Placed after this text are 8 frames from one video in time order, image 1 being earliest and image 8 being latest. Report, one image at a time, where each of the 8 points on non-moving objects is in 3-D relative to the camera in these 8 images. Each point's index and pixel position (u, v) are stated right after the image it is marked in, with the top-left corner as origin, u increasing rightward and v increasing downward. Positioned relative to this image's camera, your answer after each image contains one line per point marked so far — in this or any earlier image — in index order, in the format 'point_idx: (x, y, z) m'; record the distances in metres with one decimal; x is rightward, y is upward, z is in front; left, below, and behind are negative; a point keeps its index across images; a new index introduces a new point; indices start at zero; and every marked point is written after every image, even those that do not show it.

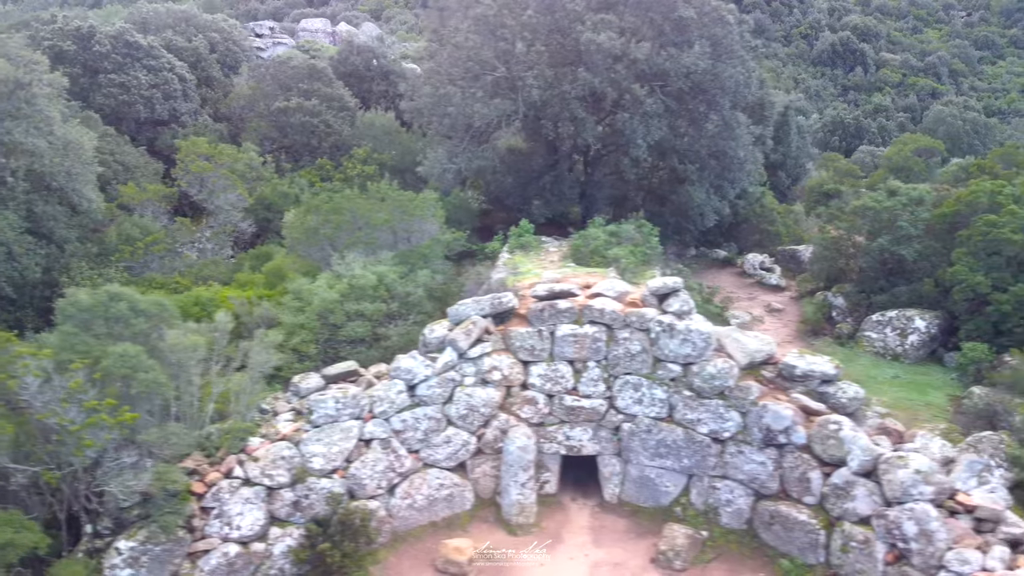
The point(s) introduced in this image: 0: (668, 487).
0: (+1.5, -1.9, +8.4) m
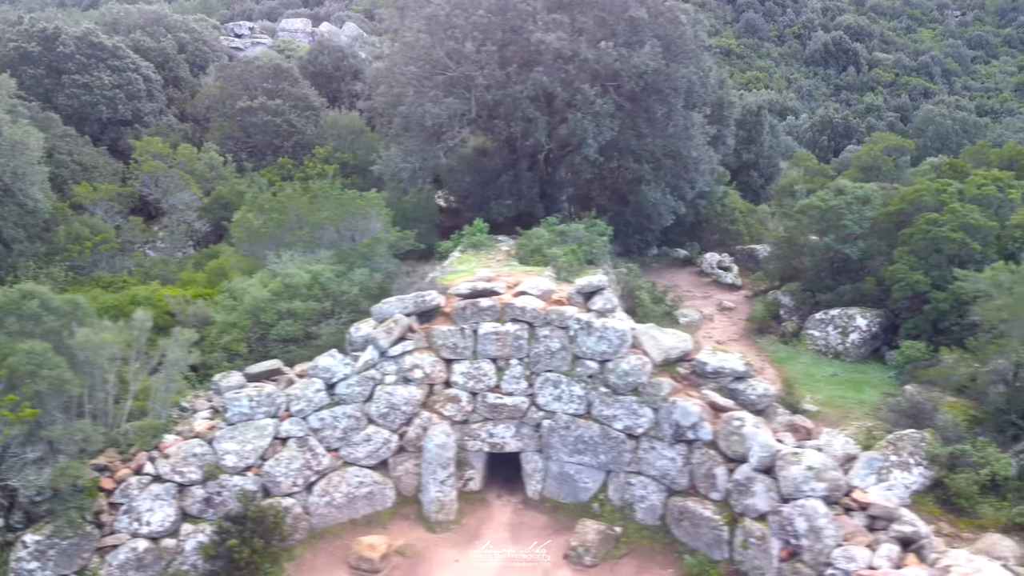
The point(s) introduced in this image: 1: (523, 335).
0: (+0.8, -1.9, +8.4) m
1: (+0.1, -0.5, +8.5) m
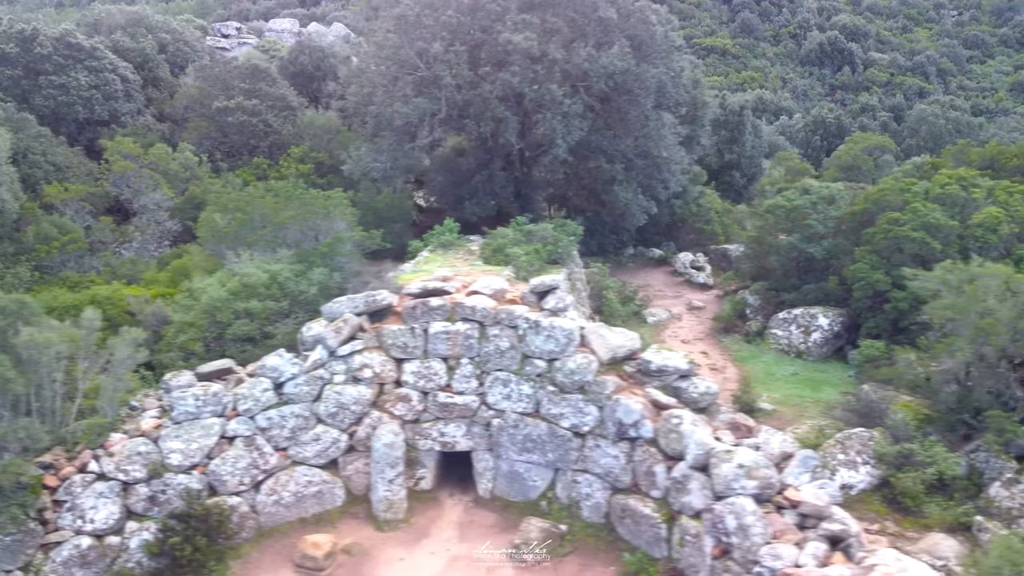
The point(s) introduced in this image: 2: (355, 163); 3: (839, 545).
0: (+0.3, -1.9, +8.4) m
1: (-0.4, -0.5, +8.5) m
2: (-2.8, +2.2, +14.9) m
3: (+2.3, -1.8, +6.2) m
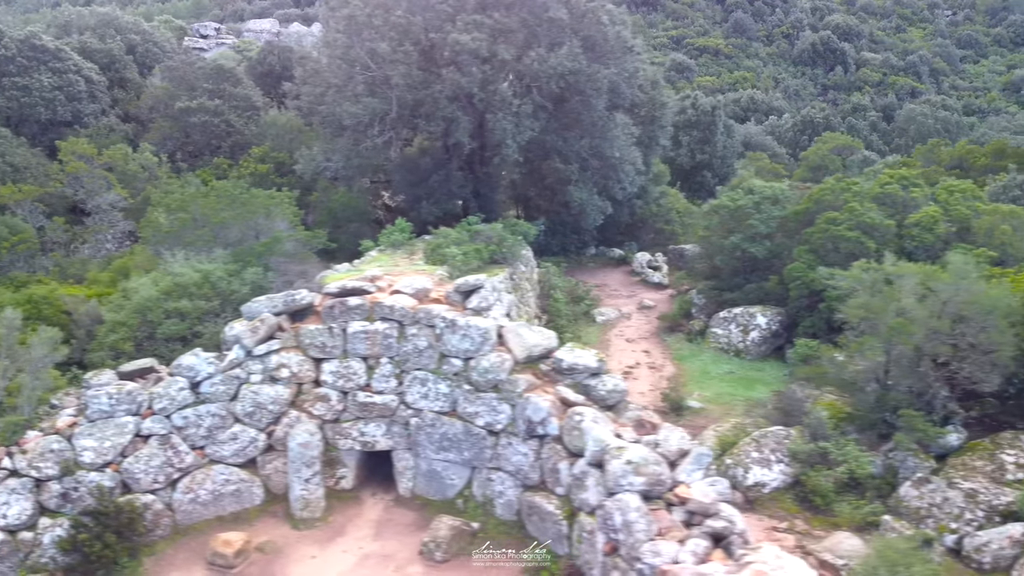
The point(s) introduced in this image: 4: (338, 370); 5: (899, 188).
0: (-0.6, -1.9, +8.4) m
1: (-1.2, -0.5, +8.5) m
2: (-3.6, +2.2, +15.0) m
3: (+1.5, -1.8, +6.3) m
4: (-1.7, -0.8, +8.7) m
5: (+5.1, +1.3, +11.6) m
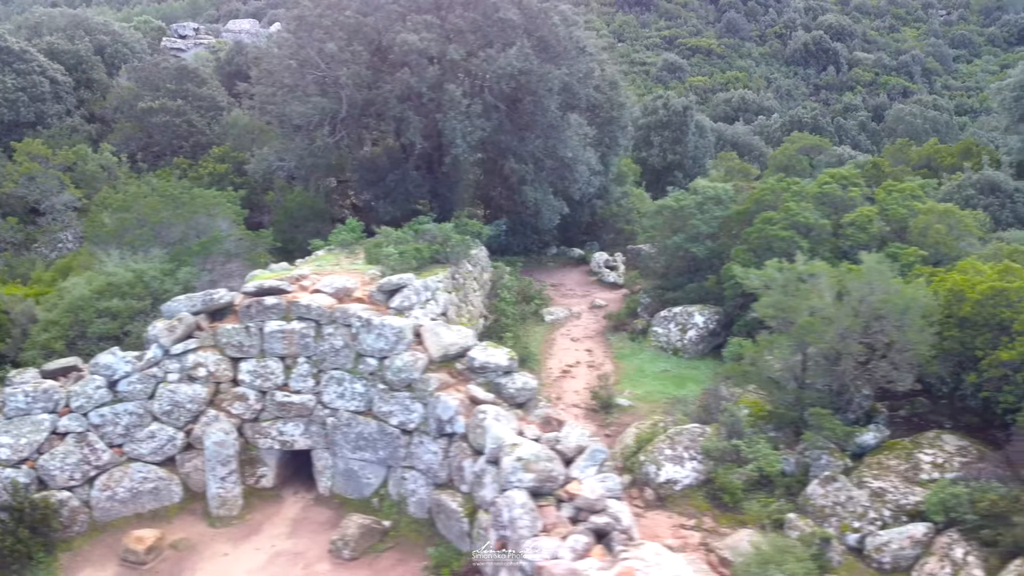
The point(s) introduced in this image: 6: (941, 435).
0: (-1.4, -1.9, +8.5) m
1: (-2.0, -0.4, +8.6) m
2: (-4.4, +2.2, +15.1) m
3: (+0.7, -1.8, +6.3) m
4: (-2.6, -0.8, +8.7) m
5: (+4.3, +1.3, +11.6) m
6: (+4.2, -1.4, +8.6) m
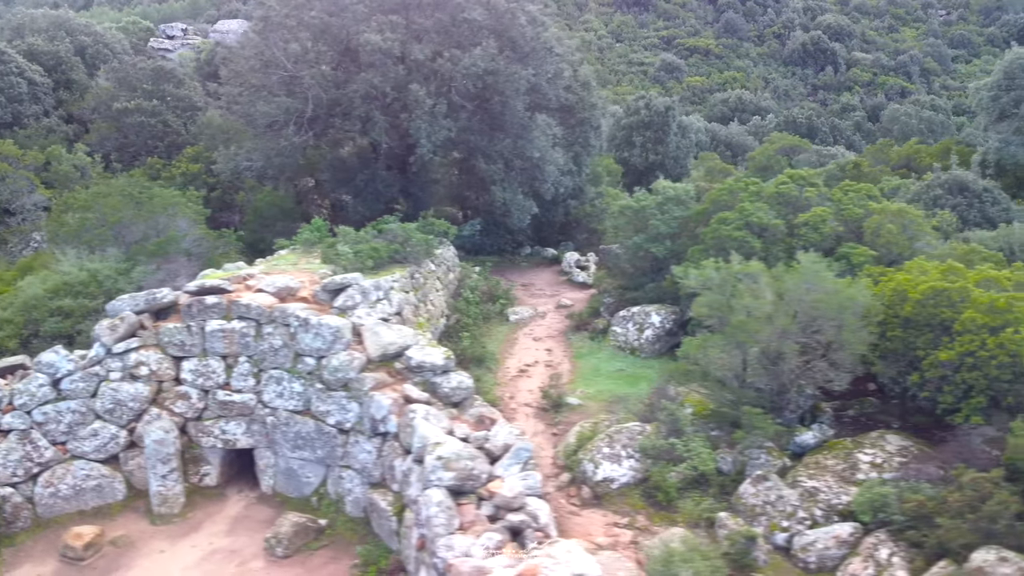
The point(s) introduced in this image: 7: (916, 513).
0: (-2.0, -1.8, +8.5) m
1: (-2.6, -0.4, +8.6) m
2: (-4.9, +2.2, +15.1) m
3: (+0.1, -1.8, +6.3) m
4: (-3.1, -0.8, +8.8) m
5: (+3.7, +1.3, +11.6) m
6: (+3.7, -1.4, +8.6) m
7: (+3.2, -1.8, +7.0) m
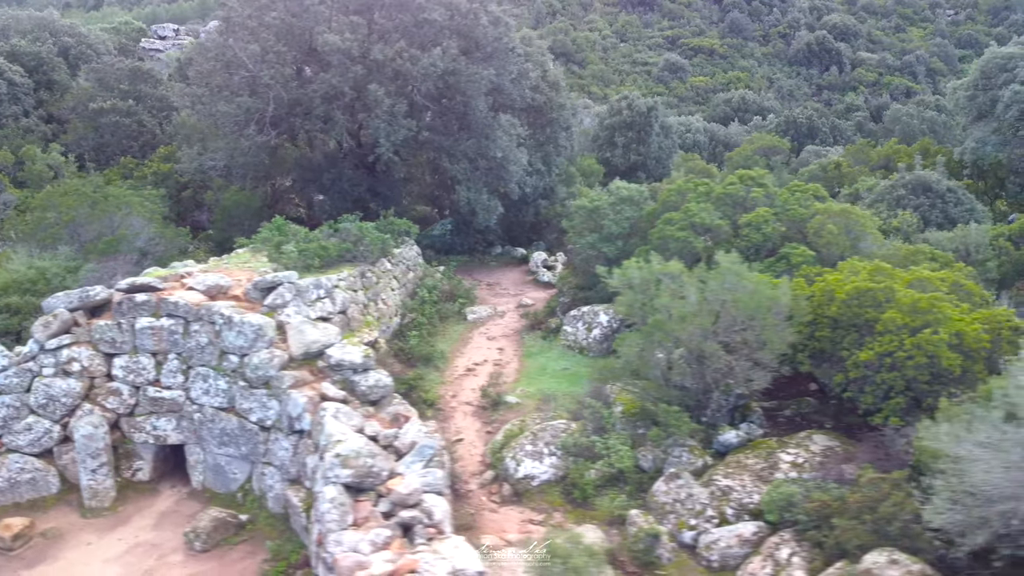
0: (-2.7, -1.8, +8.6) m
1: (-3.4, -0.4, +8.8) m
2: (-5.5, +2.2, +15.3) m
3: (-0.7, -1.8, +6.4) m
4: (-3.9, -0.8, +8.9) m
5: (+3.0, +1.3, +11.6) m
6: (+2.9, -1.4, +8.6) m
7: (+2.5, -1.8, +7.0) m
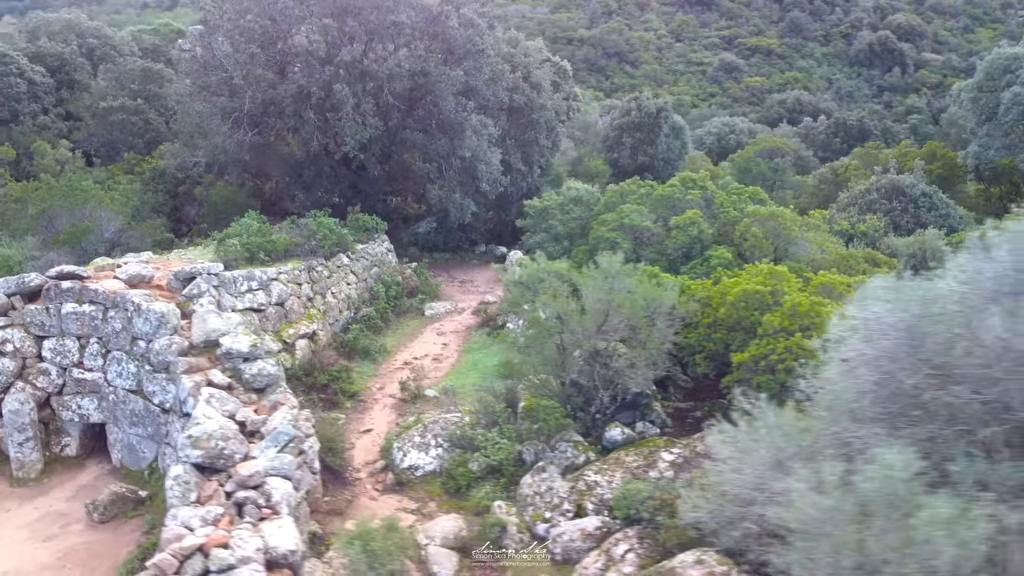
0: (-3.9, -1.7, +9.2) m
1: (-4.4, -0.3, +9.3) m
2: (-6.0, +2.4, +16.0) m
3: (-2.1, -1.7, +6.8) m
4: (-5.0, -0.6, +9.5) m
5: (+2.2, +1.3, +11.6) m
6: (+1.8, -1.5, +8.6) m
7: (+1.2, -1.8, +7.1) m
